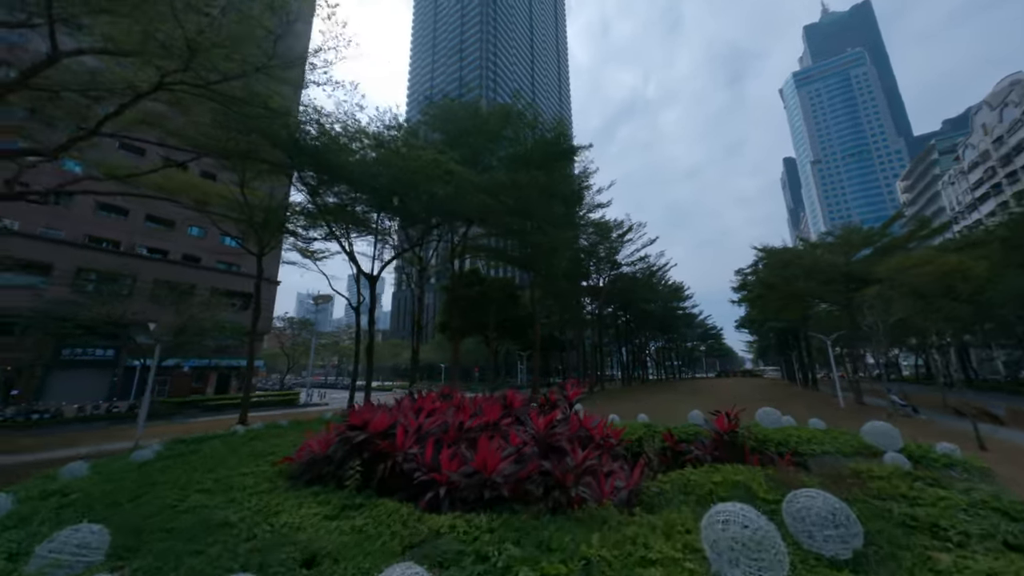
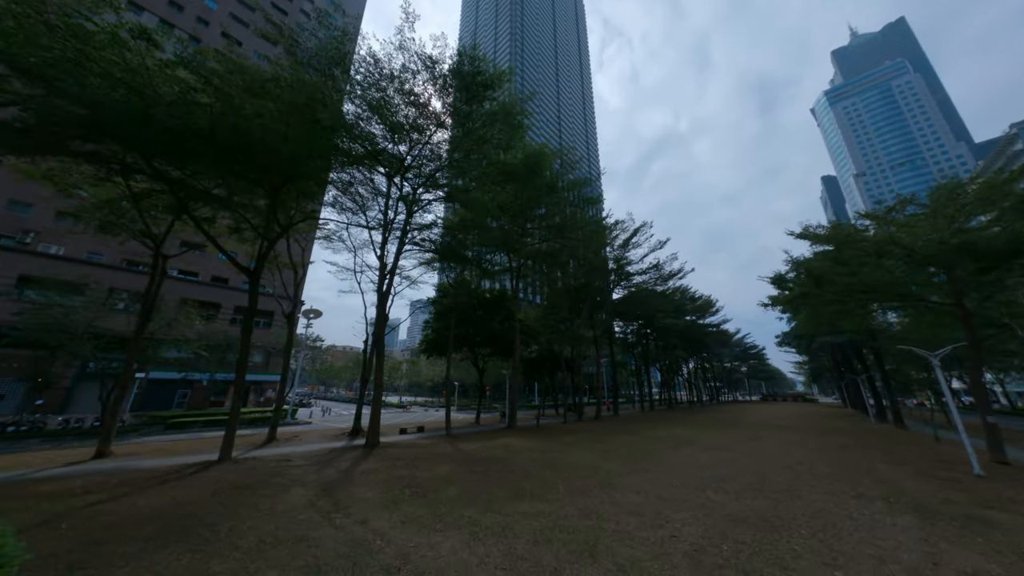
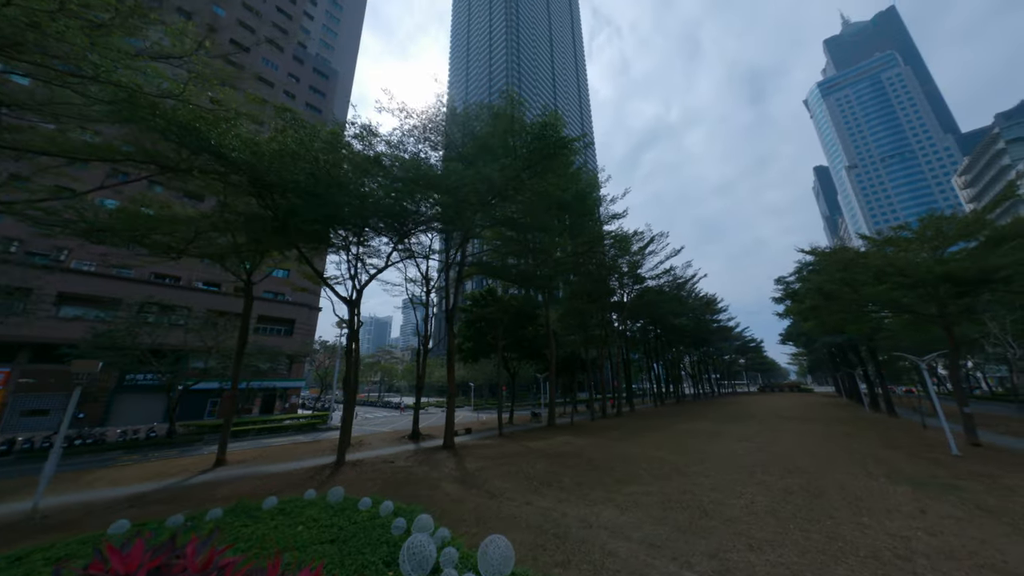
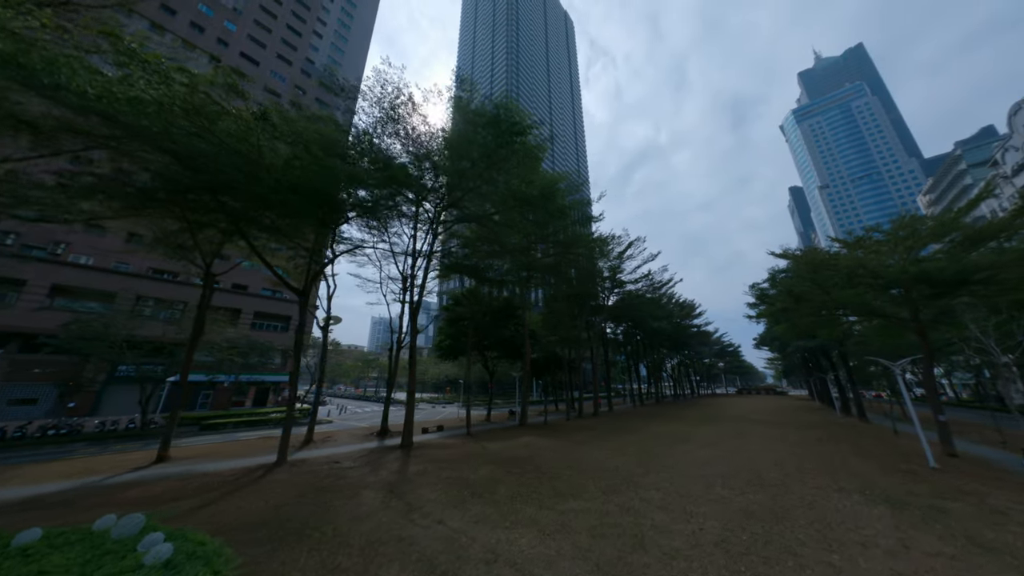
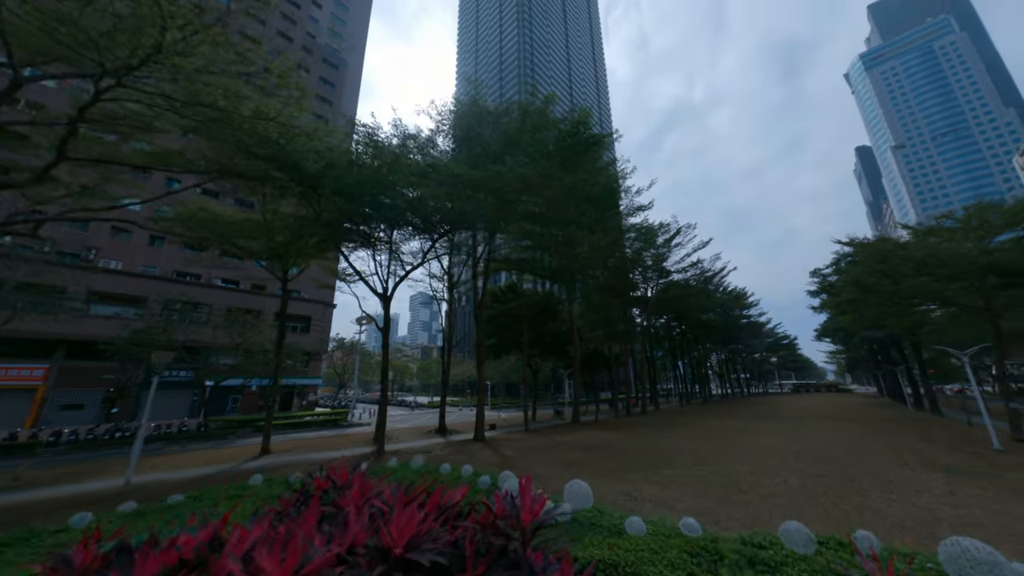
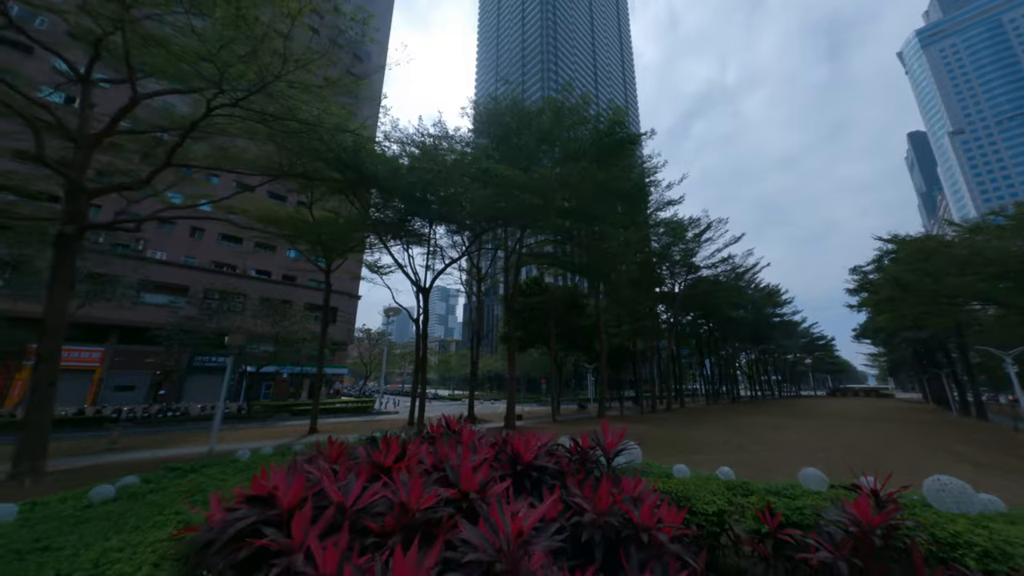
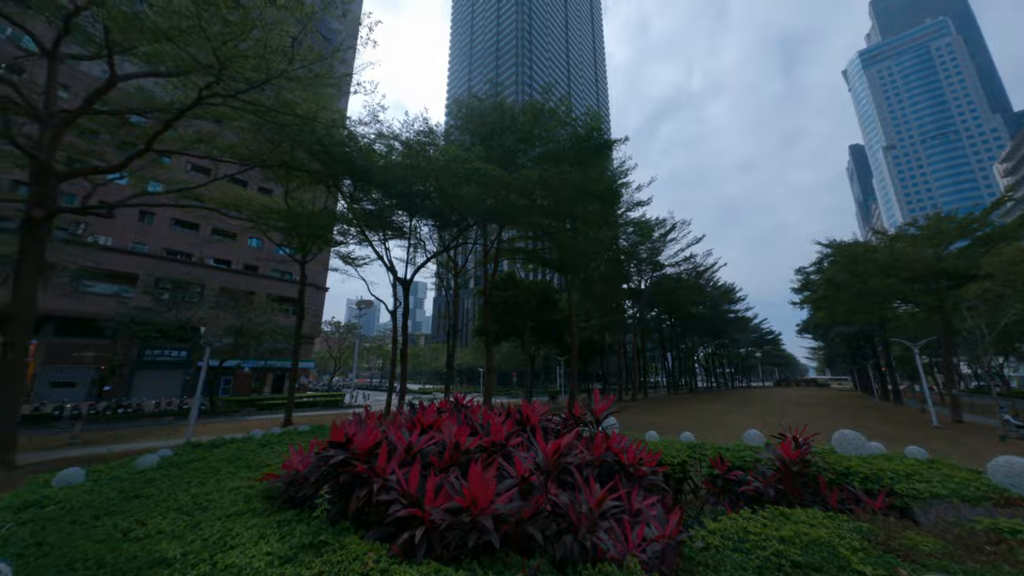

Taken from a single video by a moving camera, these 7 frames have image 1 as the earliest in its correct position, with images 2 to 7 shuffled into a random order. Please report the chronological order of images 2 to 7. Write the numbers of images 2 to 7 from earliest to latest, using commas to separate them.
7, 6, 5, 3, 4, 2
